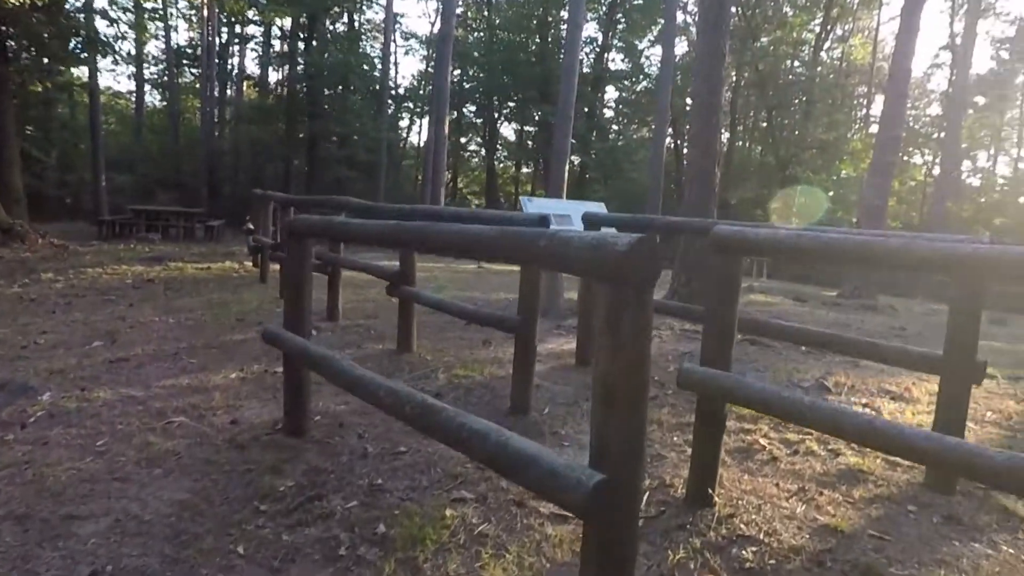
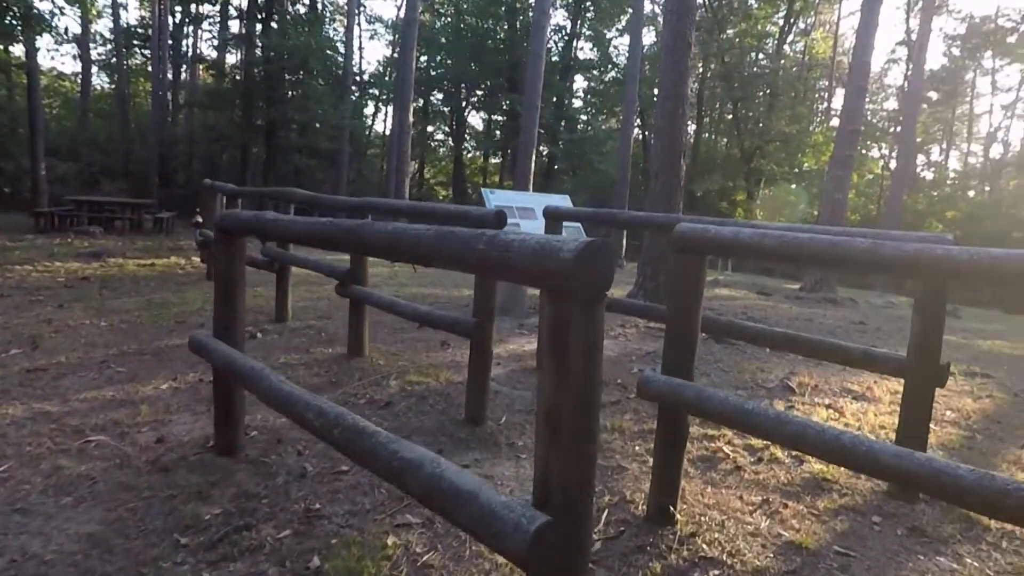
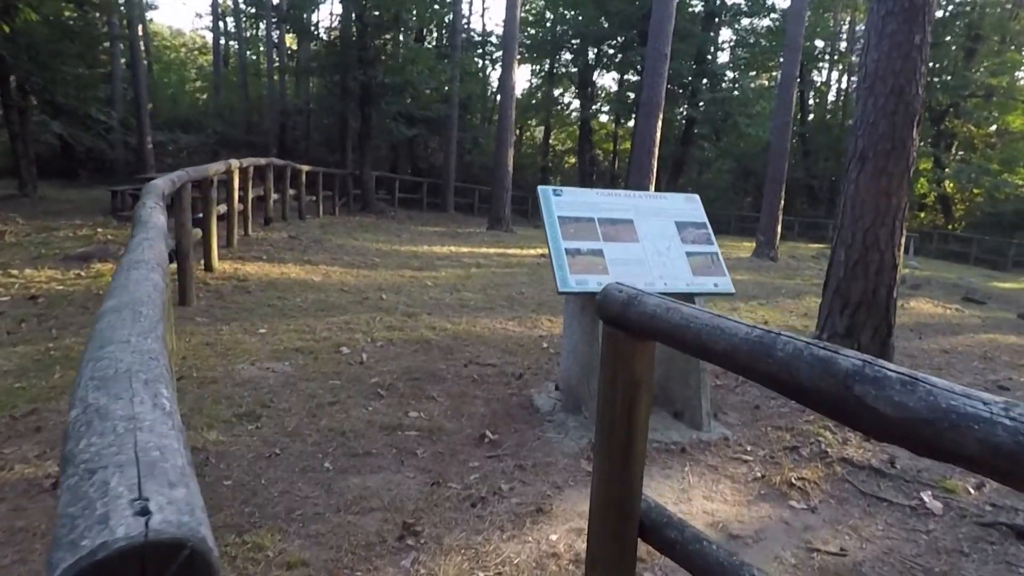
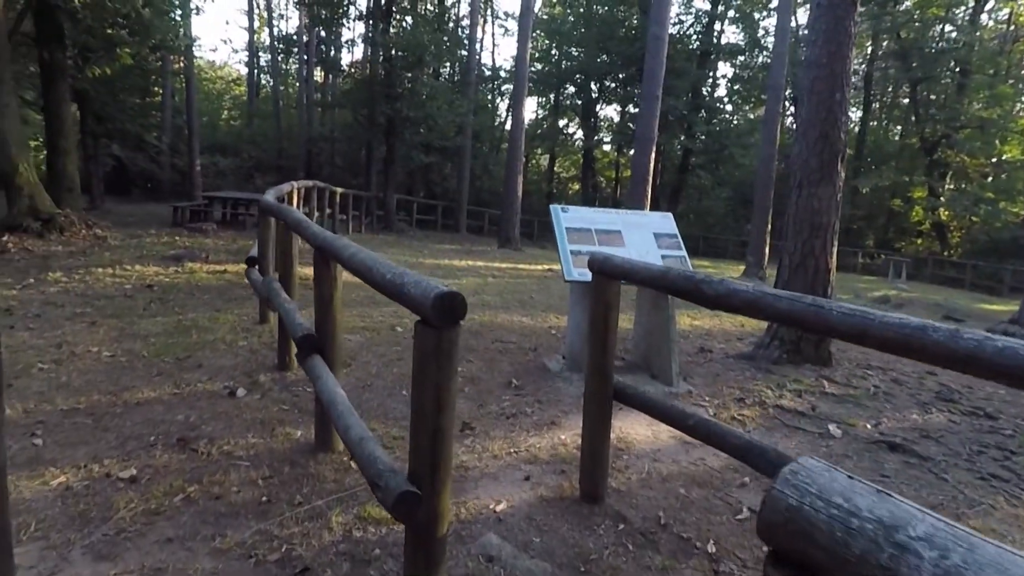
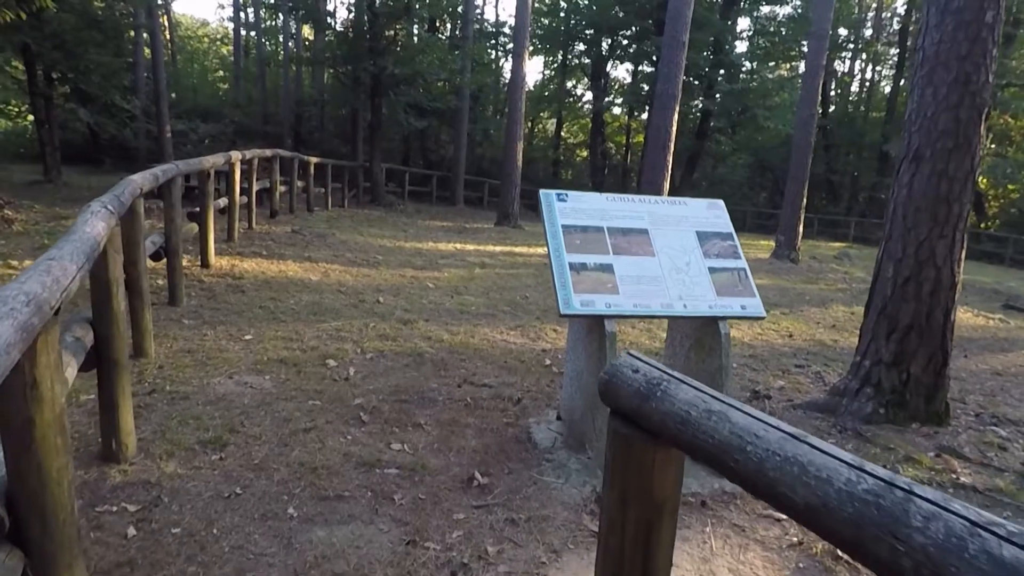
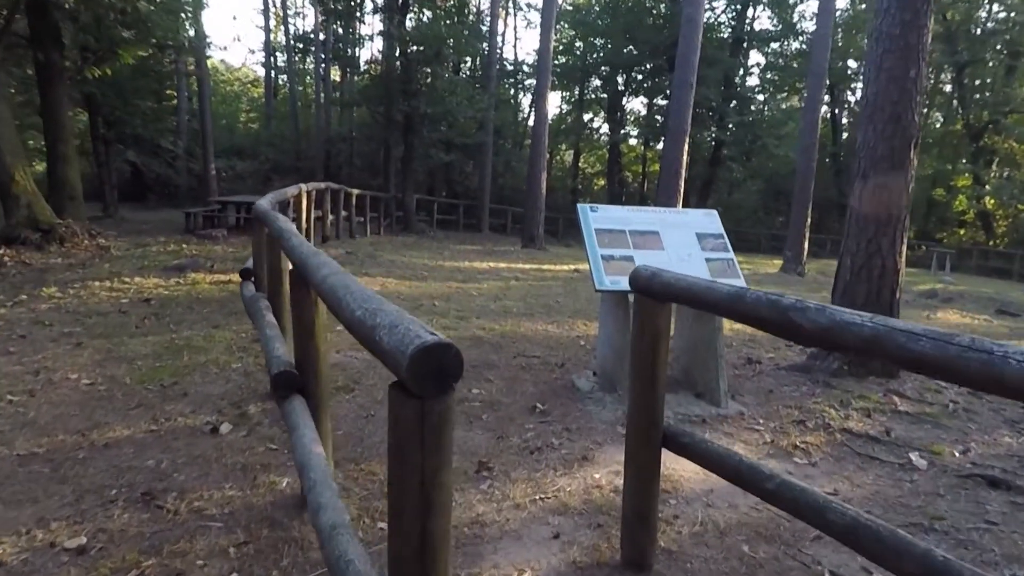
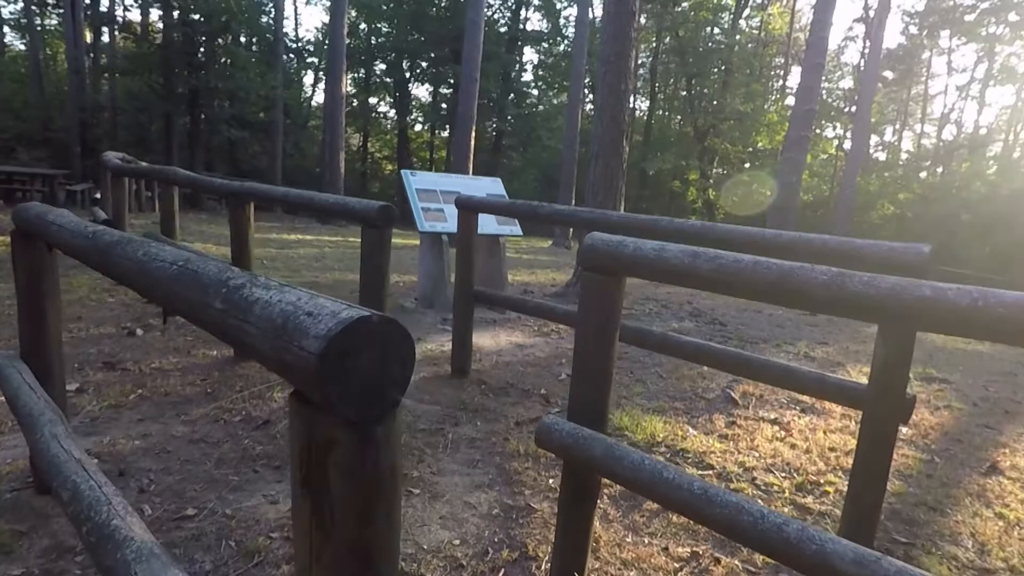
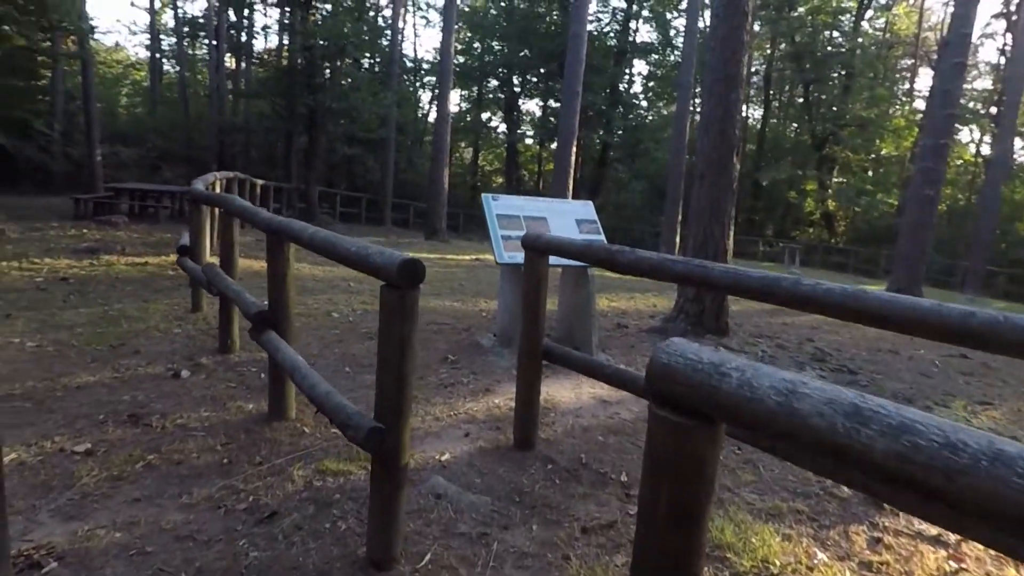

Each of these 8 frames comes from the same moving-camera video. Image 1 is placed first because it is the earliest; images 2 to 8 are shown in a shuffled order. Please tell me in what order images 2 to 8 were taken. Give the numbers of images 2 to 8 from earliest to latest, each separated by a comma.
2, 7, 8, 4, 6, 3, 5
